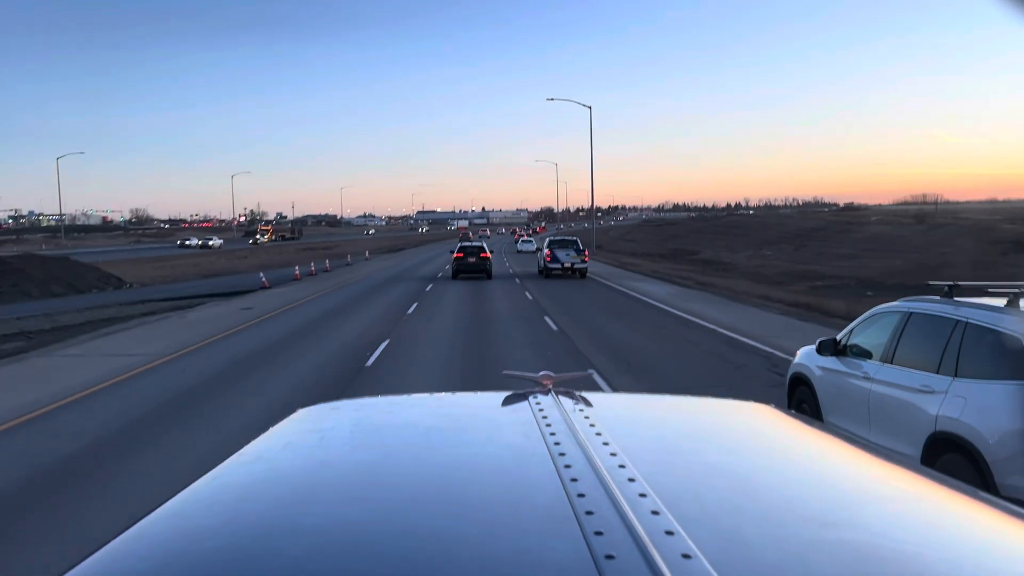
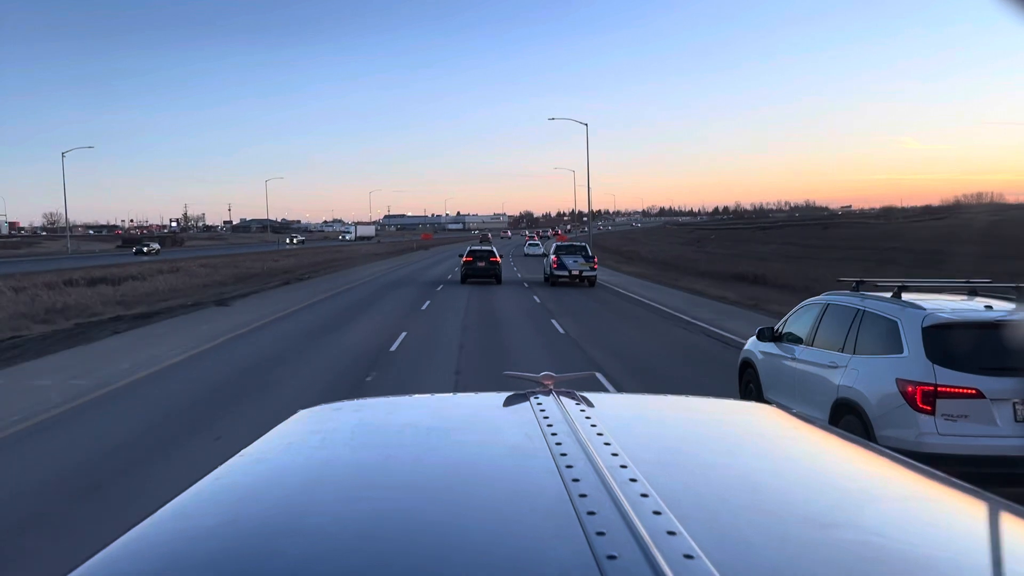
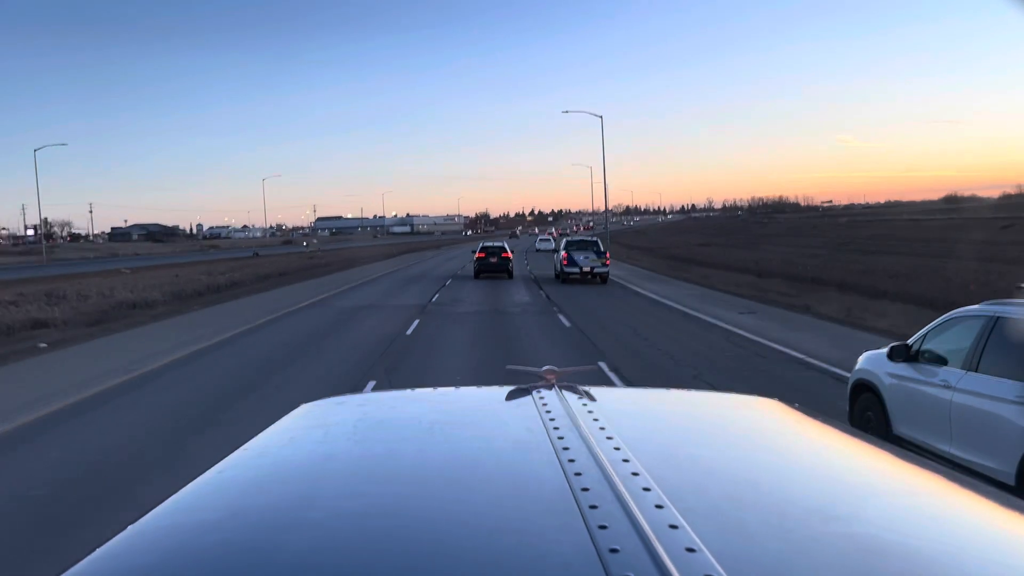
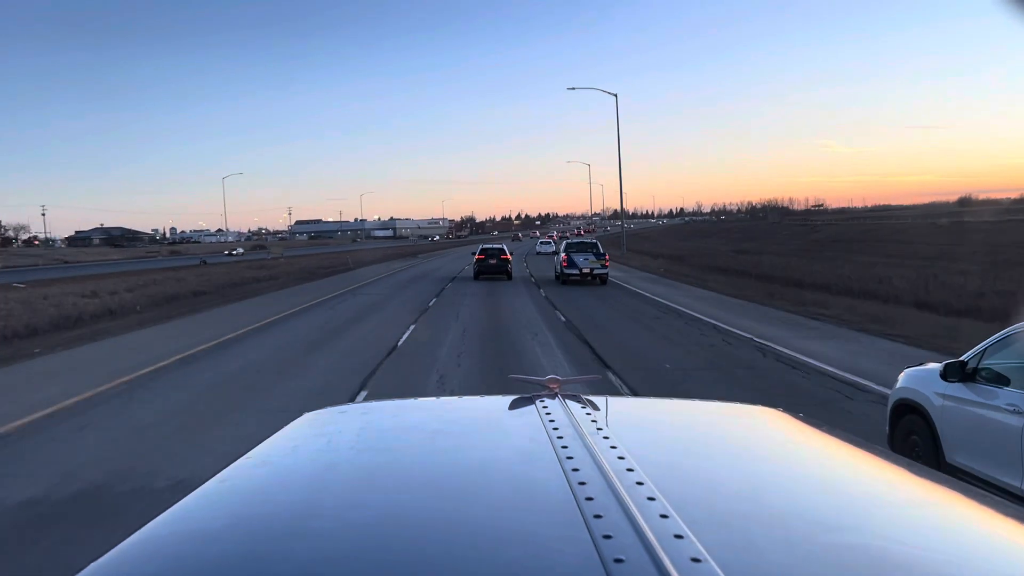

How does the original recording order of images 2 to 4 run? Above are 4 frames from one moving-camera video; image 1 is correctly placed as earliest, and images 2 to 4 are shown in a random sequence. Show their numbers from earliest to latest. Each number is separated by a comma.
2, 3, 4
